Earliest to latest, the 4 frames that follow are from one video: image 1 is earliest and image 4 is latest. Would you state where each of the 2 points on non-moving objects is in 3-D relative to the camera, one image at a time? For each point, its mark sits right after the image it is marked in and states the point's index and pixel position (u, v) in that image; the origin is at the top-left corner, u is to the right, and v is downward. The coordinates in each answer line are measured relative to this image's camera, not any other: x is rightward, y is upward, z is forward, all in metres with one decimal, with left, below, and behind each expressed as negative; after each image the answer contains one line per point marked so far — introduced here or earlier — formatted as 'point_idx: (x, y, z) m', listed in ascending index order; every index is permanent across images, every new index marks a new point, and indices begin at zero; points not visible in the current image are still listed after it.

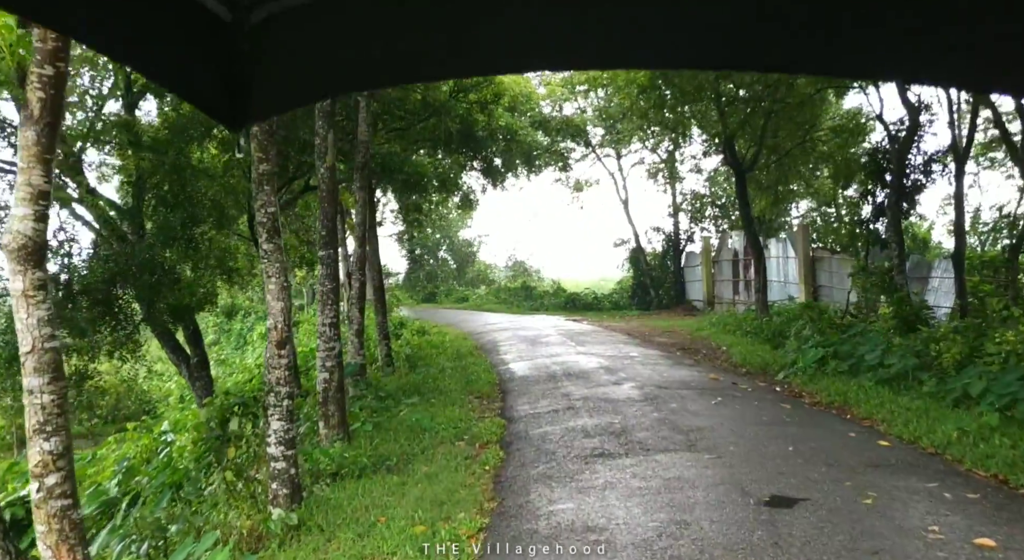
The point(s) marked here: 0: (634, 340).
0: (+2.6, -1.3, +14.0) m
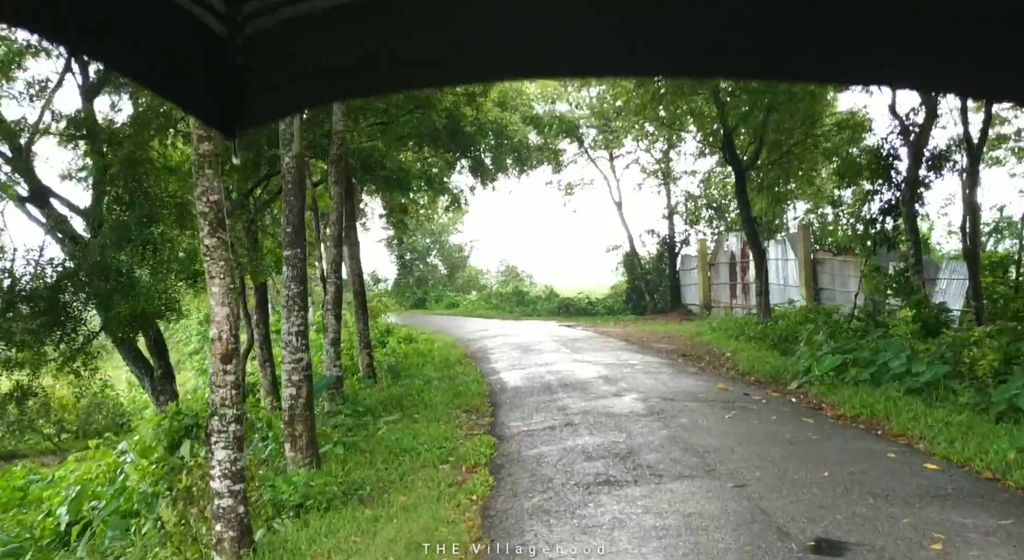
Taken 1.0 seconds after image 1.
0: (+2.5, -1.4, +13.4) m
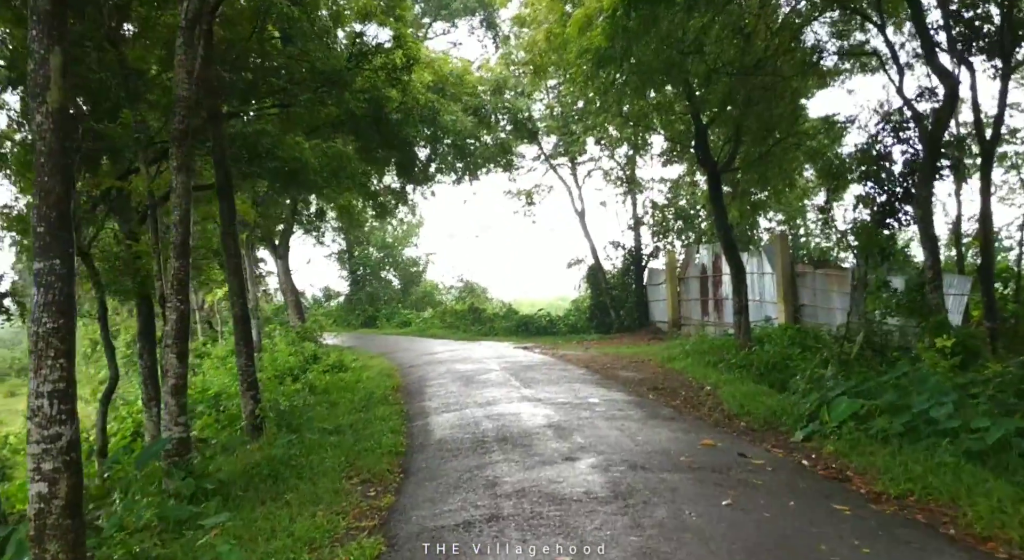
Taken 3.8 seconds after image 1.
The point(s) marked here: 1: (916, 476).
0: (+1.4, -1.7, +11.4) m
1: (+2.9, -1.4, +4.6) m
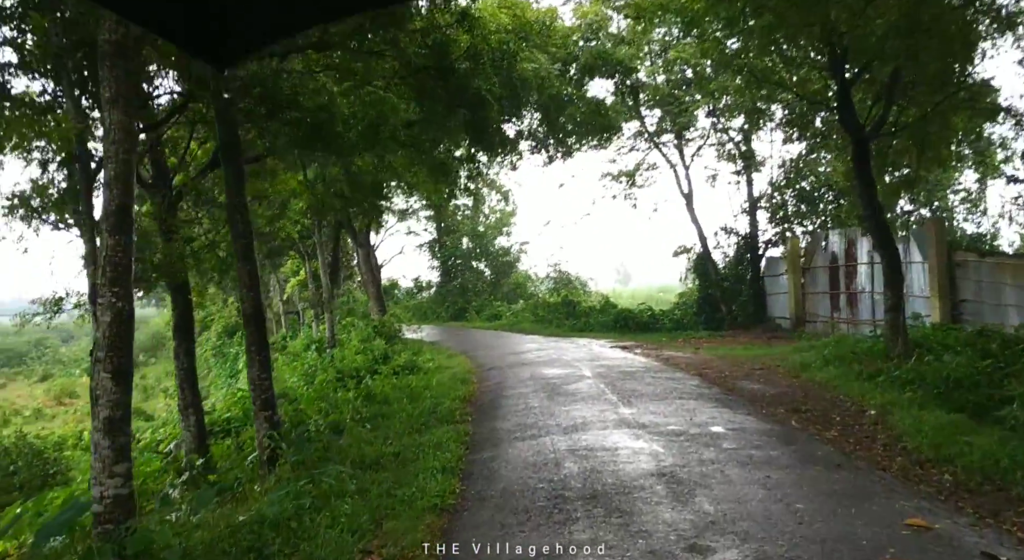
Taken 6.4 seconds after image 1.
0: (+2.8, -1.5, +9.1) m
1: (+3.2, -1.3, +2.2) m
